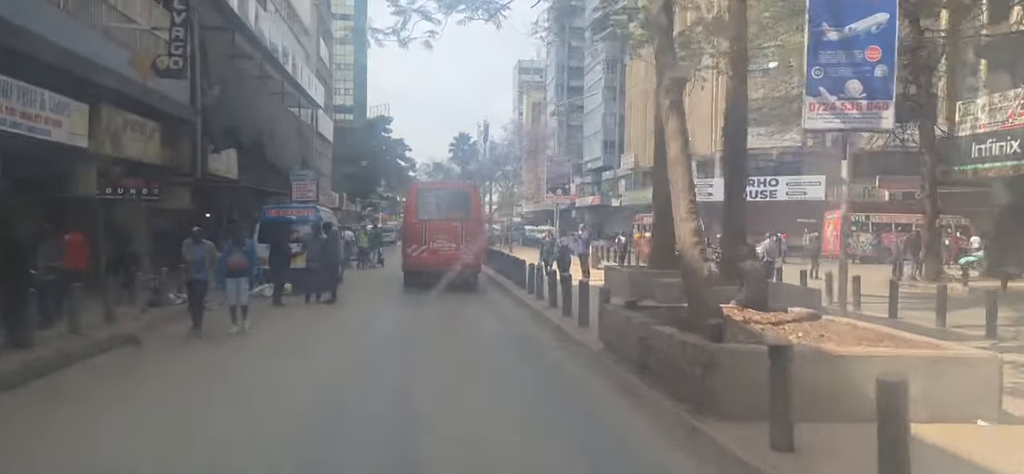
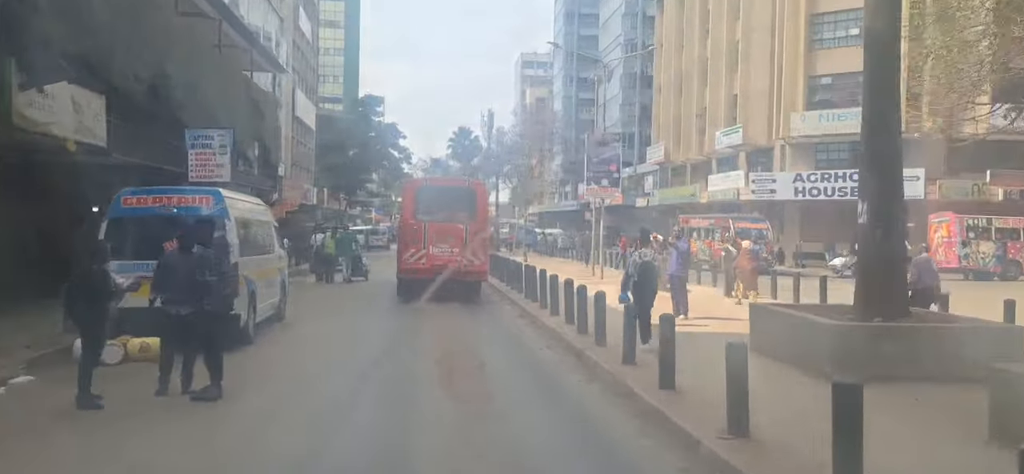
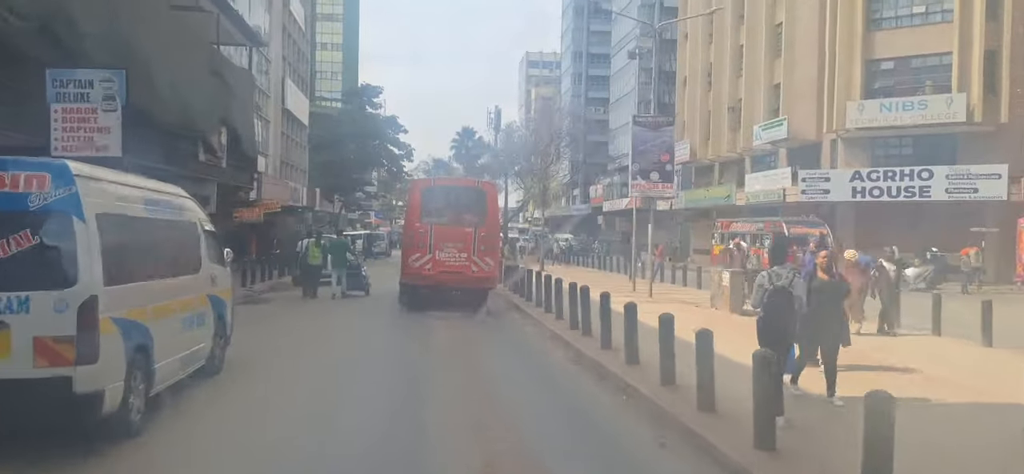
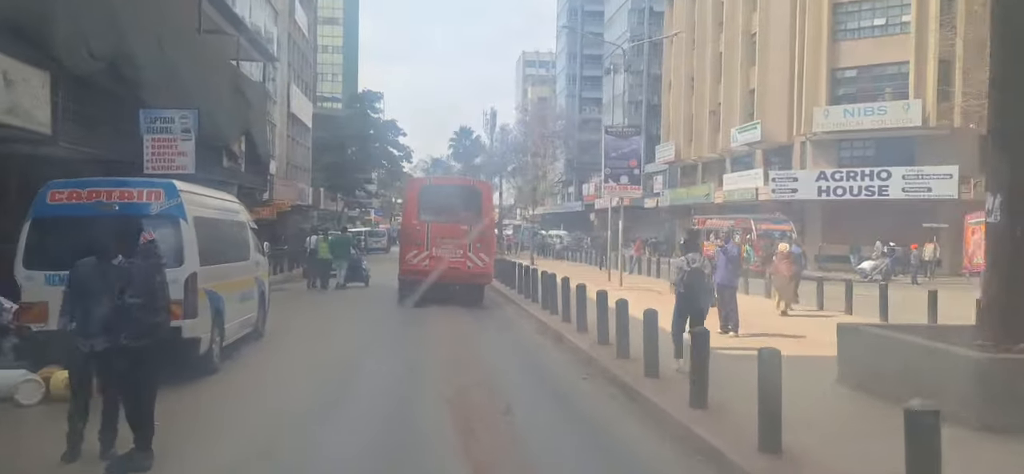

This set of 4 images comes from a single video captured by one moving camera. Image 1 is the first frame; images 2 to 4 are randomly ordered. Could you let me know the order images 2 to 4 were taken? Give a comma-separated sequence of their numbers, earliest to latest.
2, 4, 3
